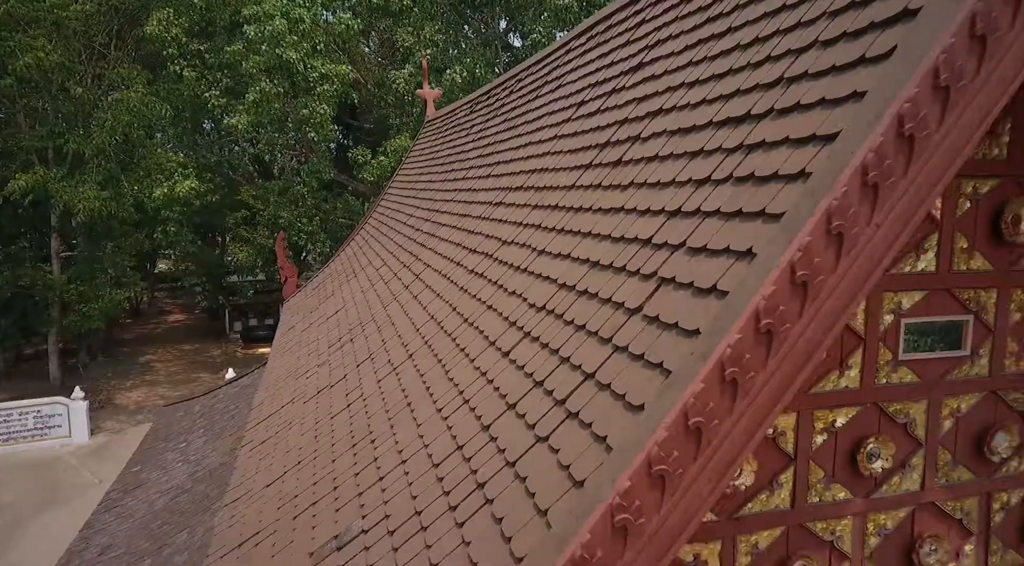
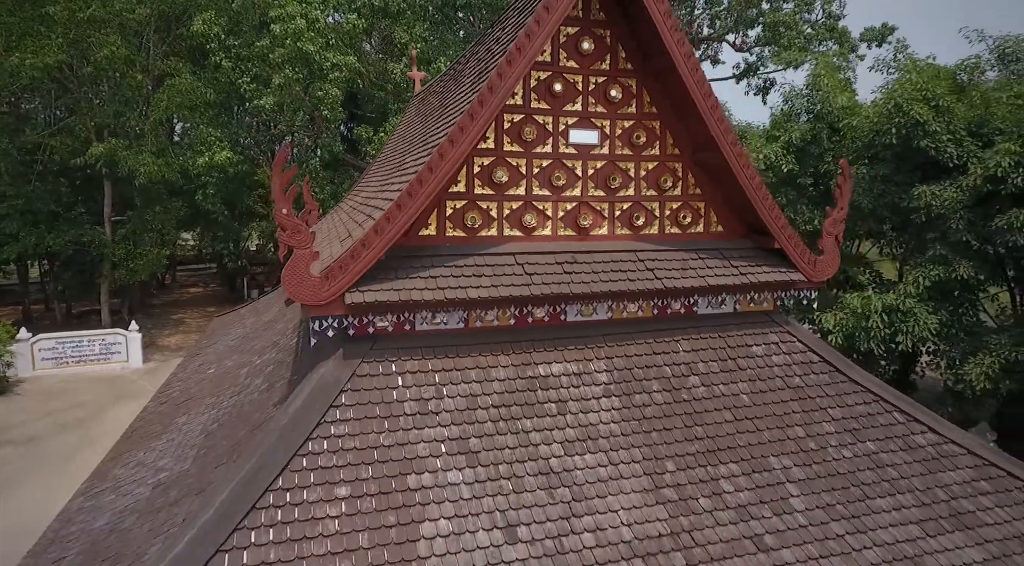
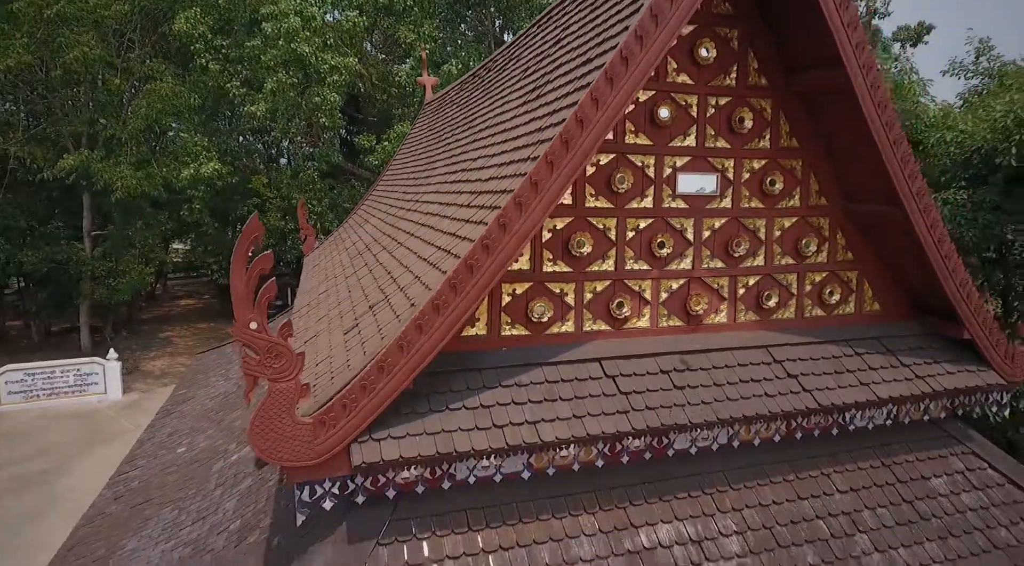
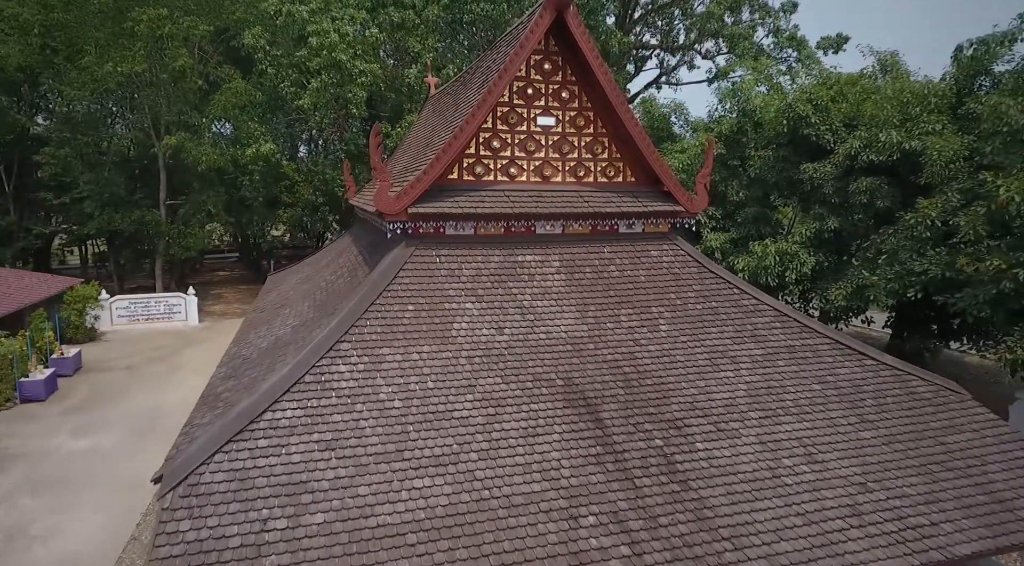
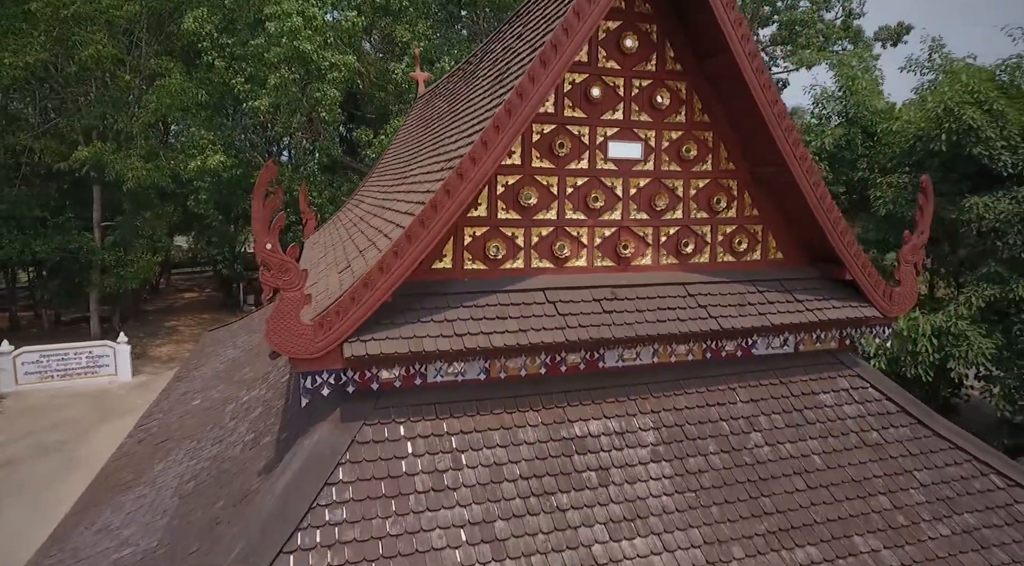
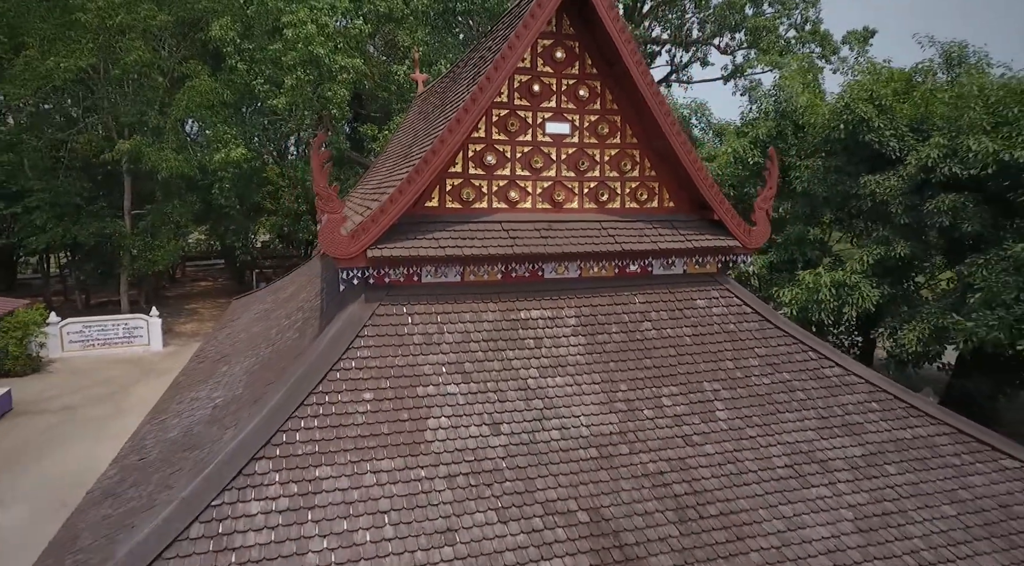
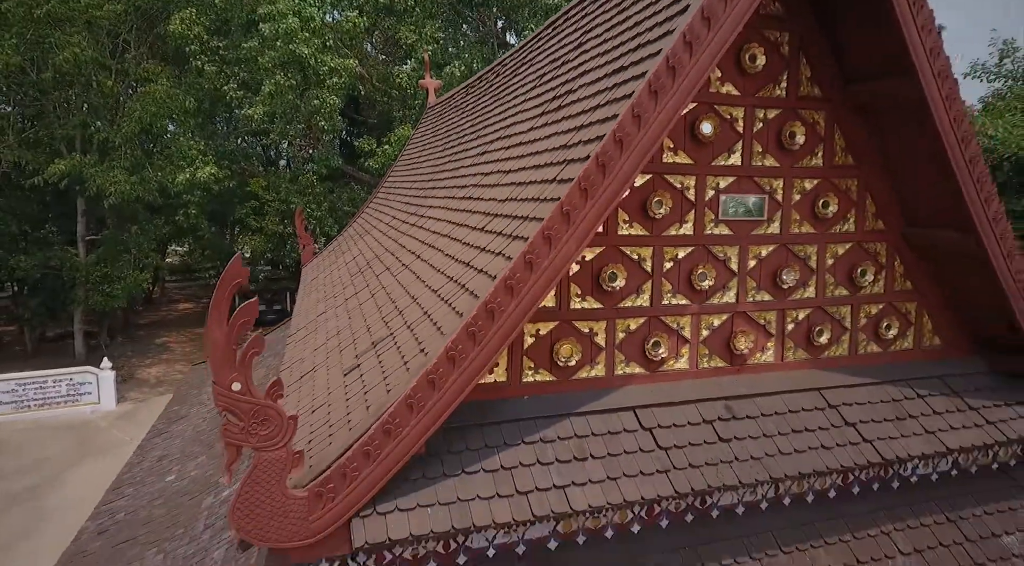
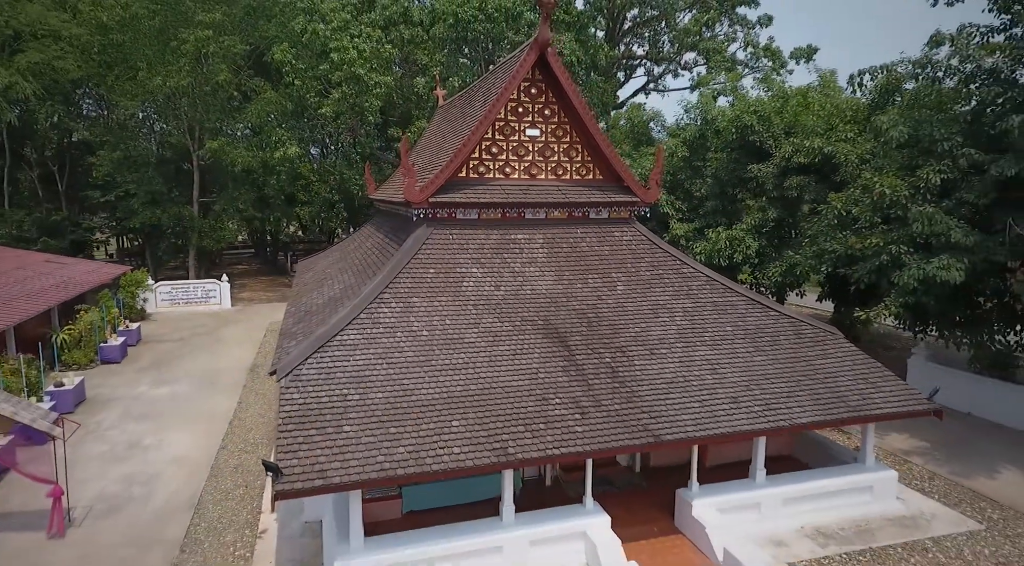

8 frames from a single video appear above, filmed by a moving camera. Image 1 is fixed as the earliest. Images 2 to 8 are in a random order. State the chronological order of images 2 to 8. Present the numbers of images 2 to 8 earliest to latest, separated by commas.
7, 3, 5, 2, 6, 4, 8
